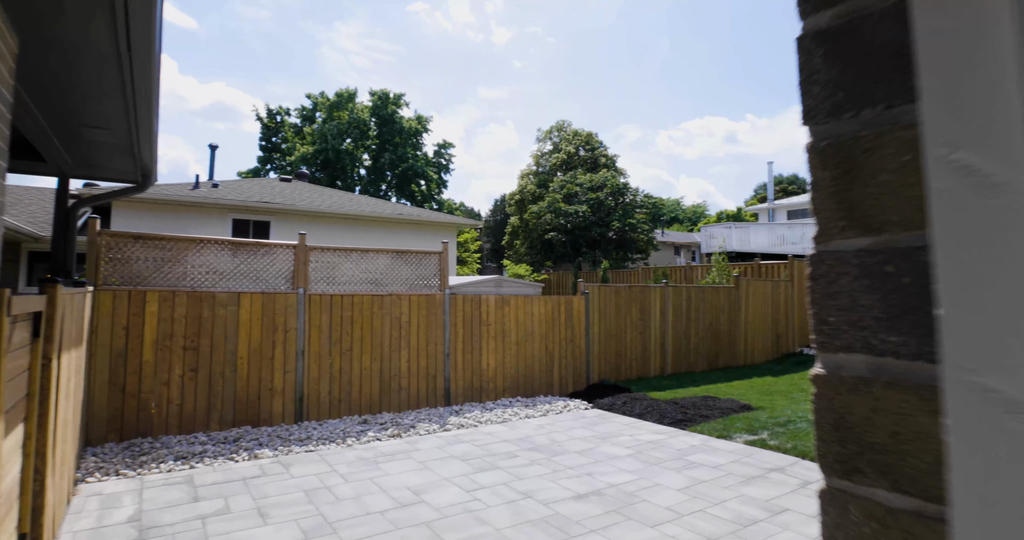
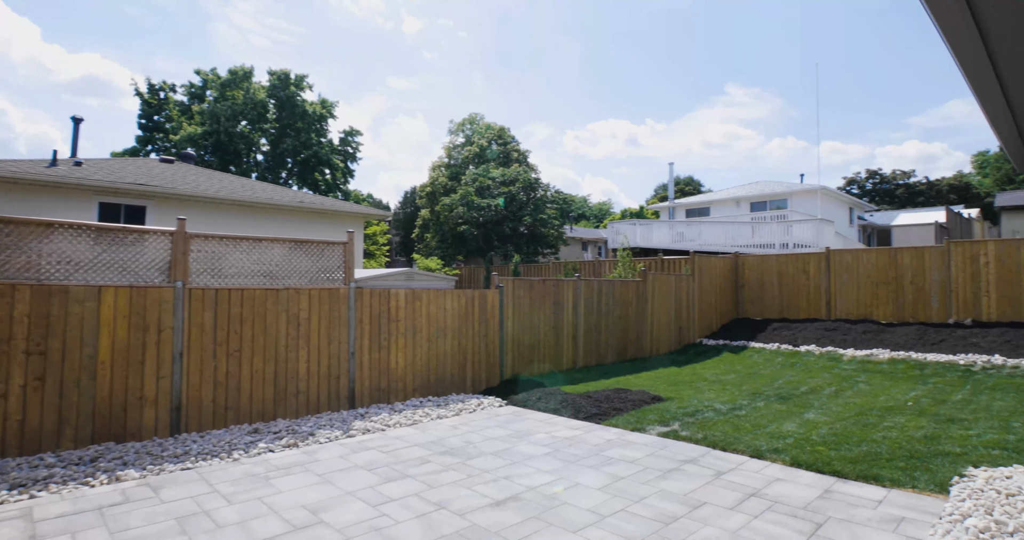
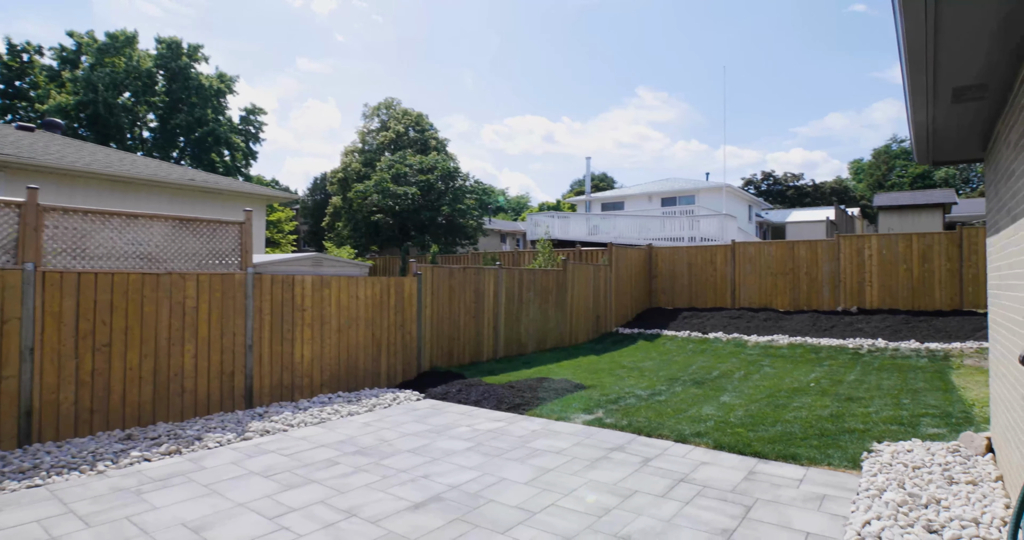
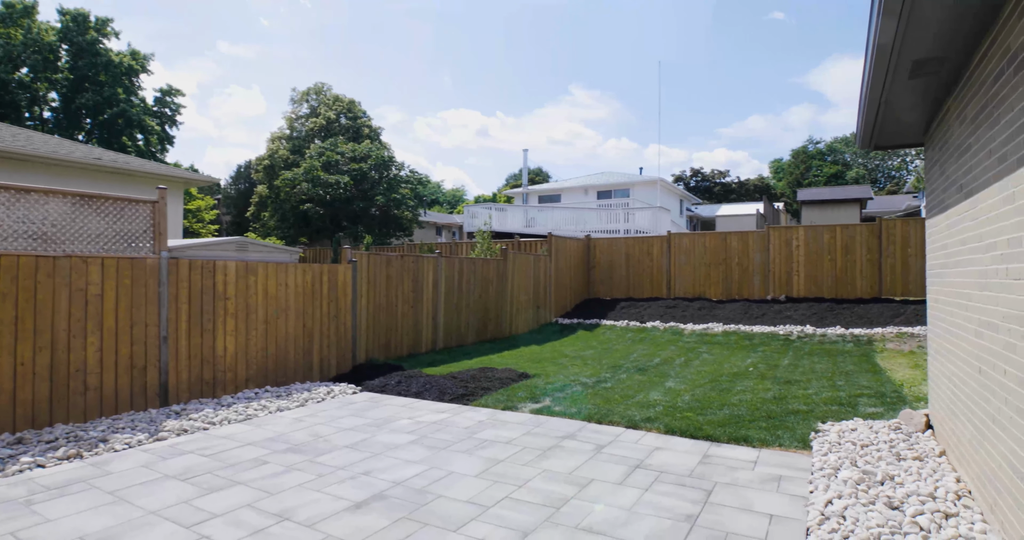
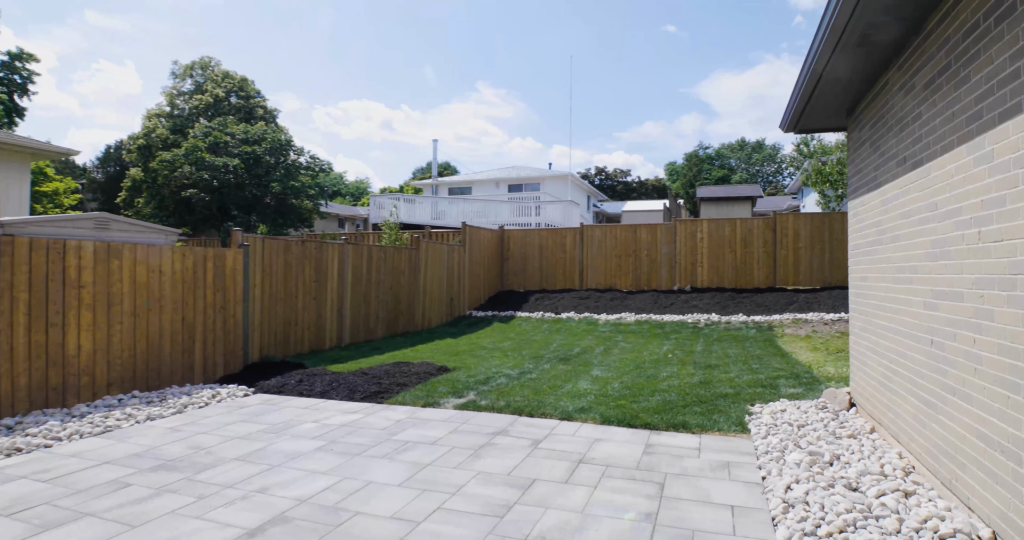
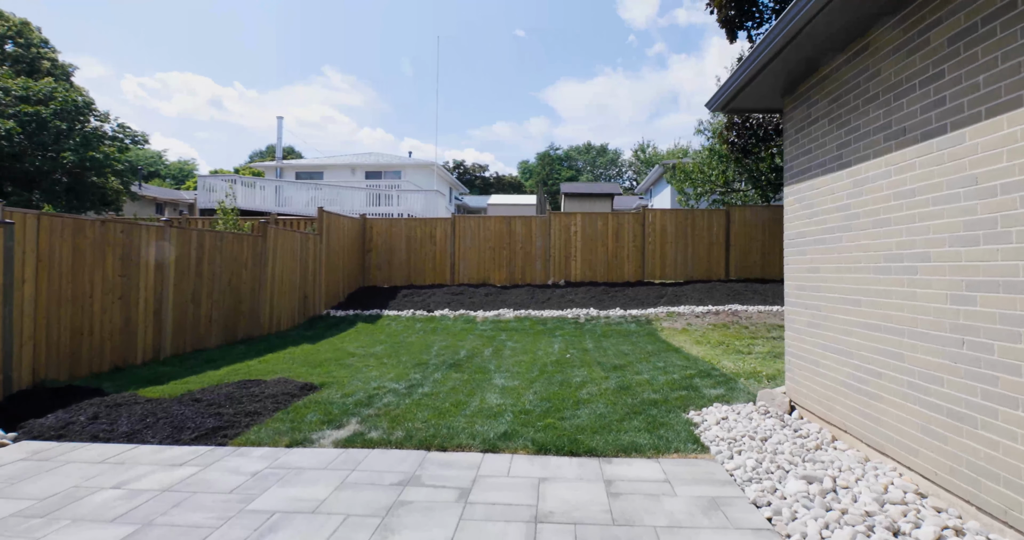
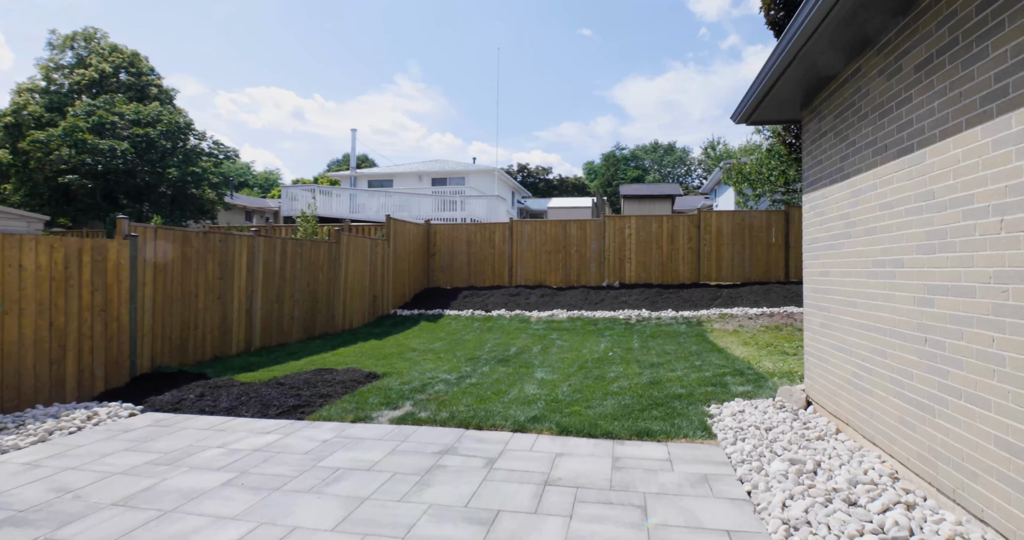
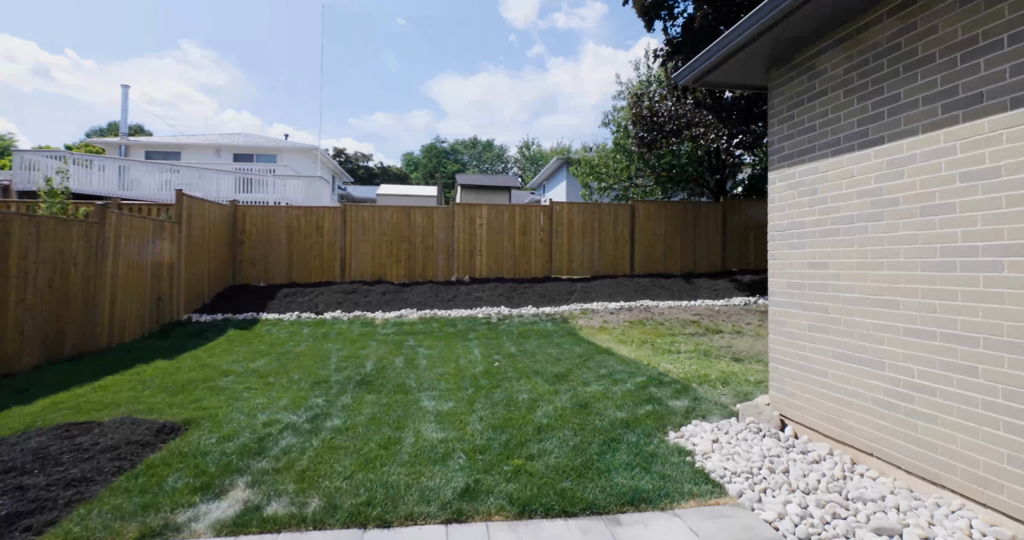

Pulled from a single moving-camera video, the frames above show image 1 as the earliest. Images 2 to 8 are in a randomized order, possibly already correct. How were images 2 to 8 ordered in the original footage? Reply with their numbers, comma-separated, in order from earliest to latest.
2, 3, 4, 5, 7, 6, 8
